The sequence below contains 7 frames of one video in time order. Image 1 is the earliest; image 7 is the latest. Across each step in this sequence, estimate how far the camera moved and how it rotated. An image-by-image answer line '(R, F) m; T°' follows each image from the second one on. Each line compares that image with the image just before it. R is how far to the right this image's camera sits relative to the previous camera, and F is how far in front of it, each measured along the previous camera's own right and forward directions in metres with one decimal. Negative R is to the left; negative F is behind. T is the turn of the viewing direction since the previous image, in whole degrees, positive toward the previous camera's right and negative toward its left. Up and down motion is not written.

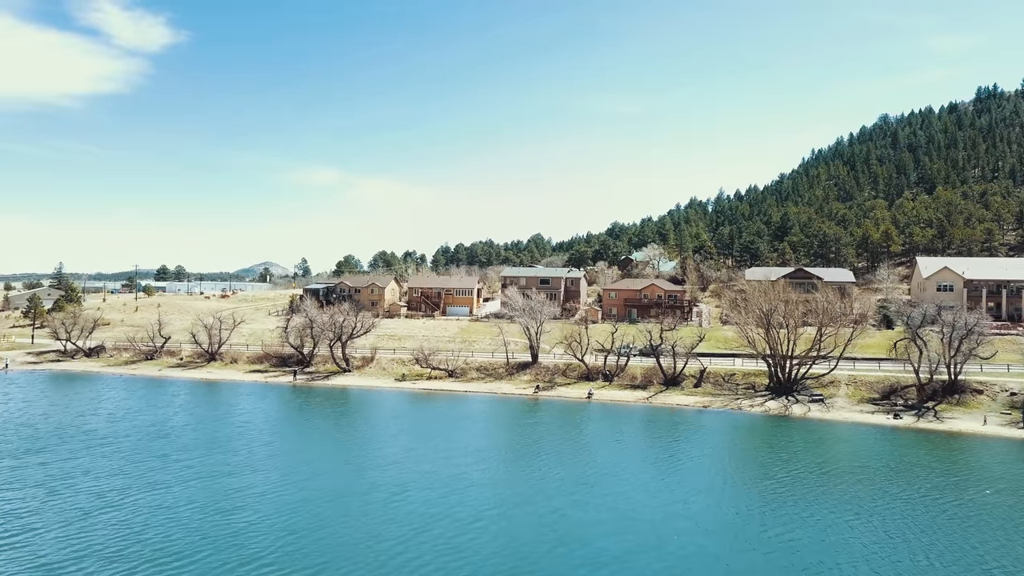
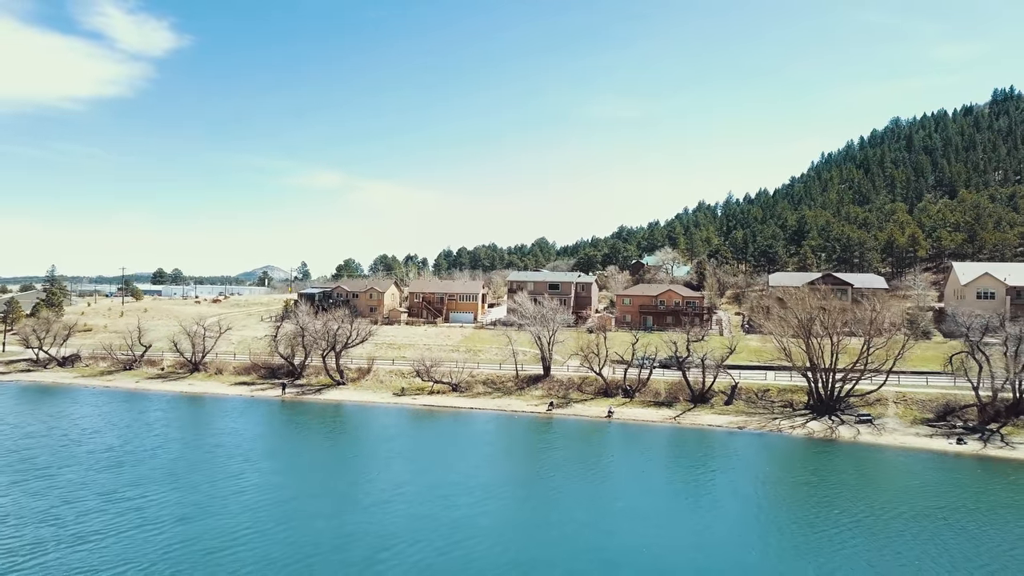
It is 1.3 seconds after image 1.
(-1.0, +5.0) m; 0°
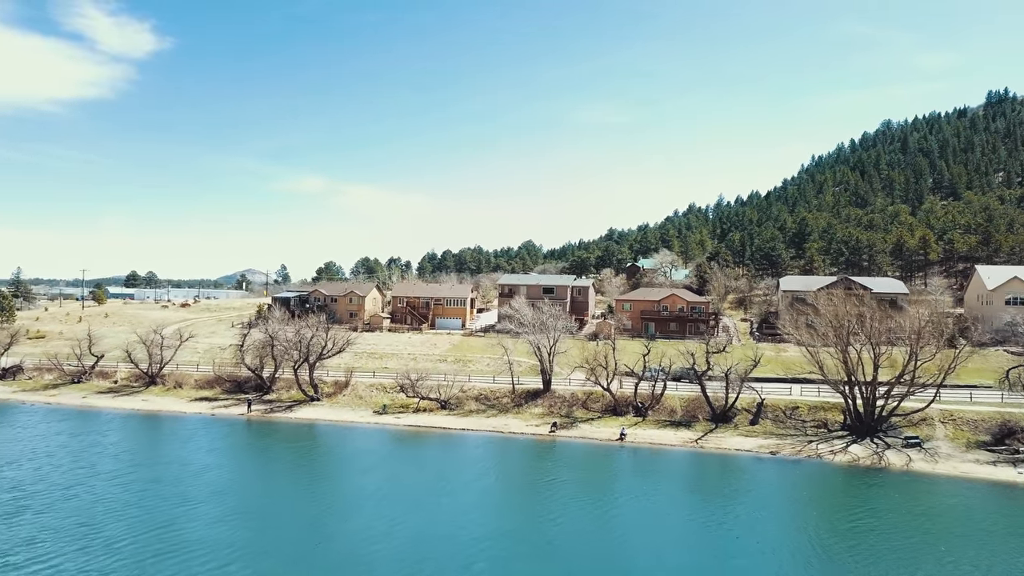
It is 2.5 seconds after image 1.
(-1.0, +5.9) m; +2°
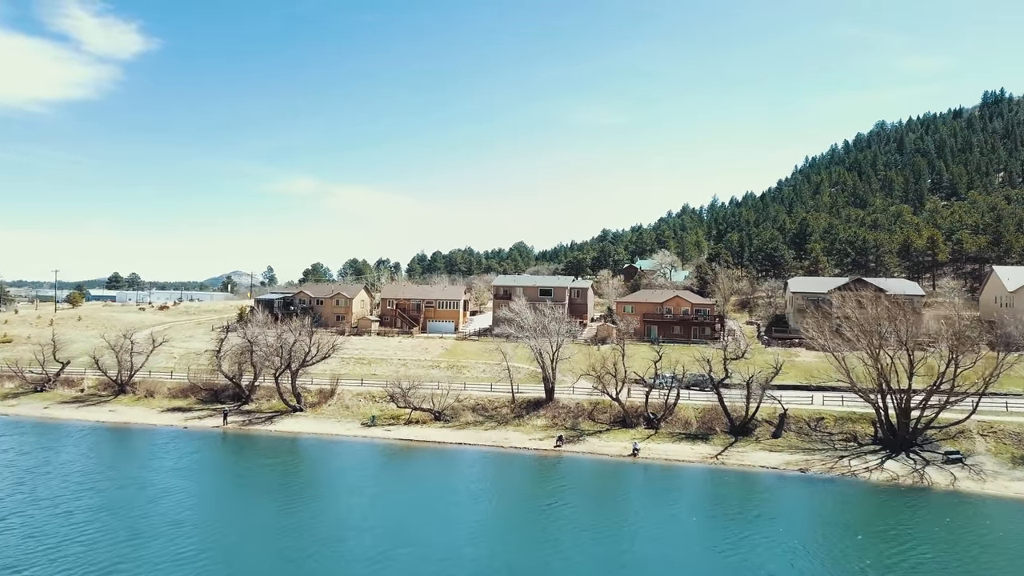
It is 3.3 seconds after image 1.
(-0.8, +3.7) m; +1°
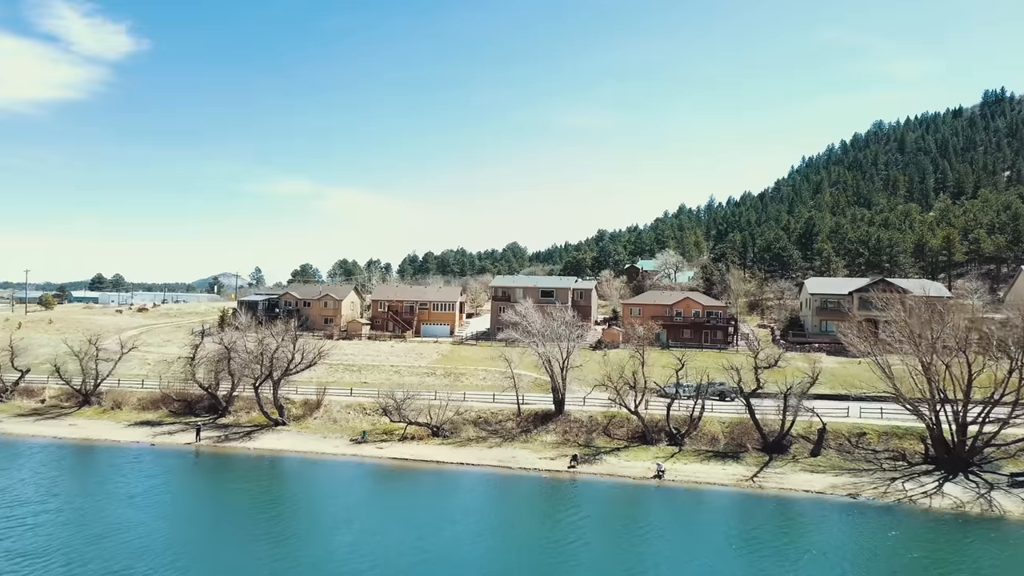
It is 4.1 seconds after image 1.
(-1.1, +4.3) m; +1°
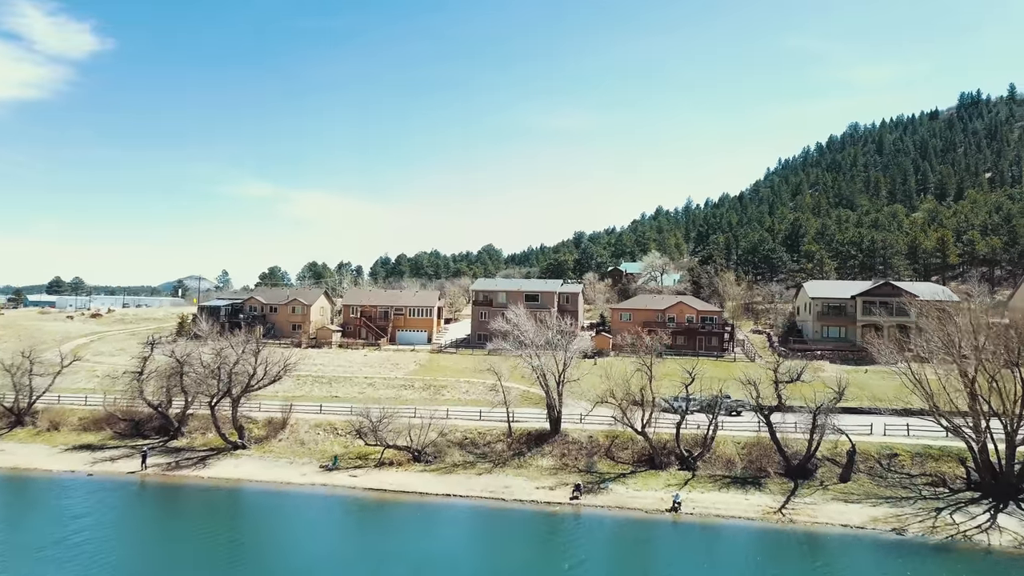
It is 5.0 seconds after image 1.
(-1.0, +4.4) m; +3°
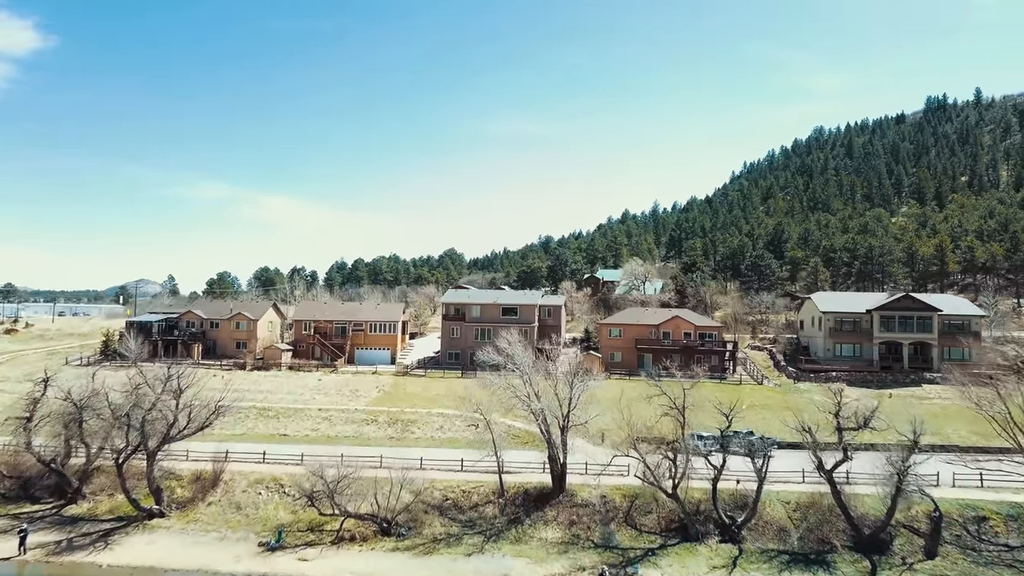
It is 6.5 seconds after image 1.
(-1.6, +7.5) m; +4°
